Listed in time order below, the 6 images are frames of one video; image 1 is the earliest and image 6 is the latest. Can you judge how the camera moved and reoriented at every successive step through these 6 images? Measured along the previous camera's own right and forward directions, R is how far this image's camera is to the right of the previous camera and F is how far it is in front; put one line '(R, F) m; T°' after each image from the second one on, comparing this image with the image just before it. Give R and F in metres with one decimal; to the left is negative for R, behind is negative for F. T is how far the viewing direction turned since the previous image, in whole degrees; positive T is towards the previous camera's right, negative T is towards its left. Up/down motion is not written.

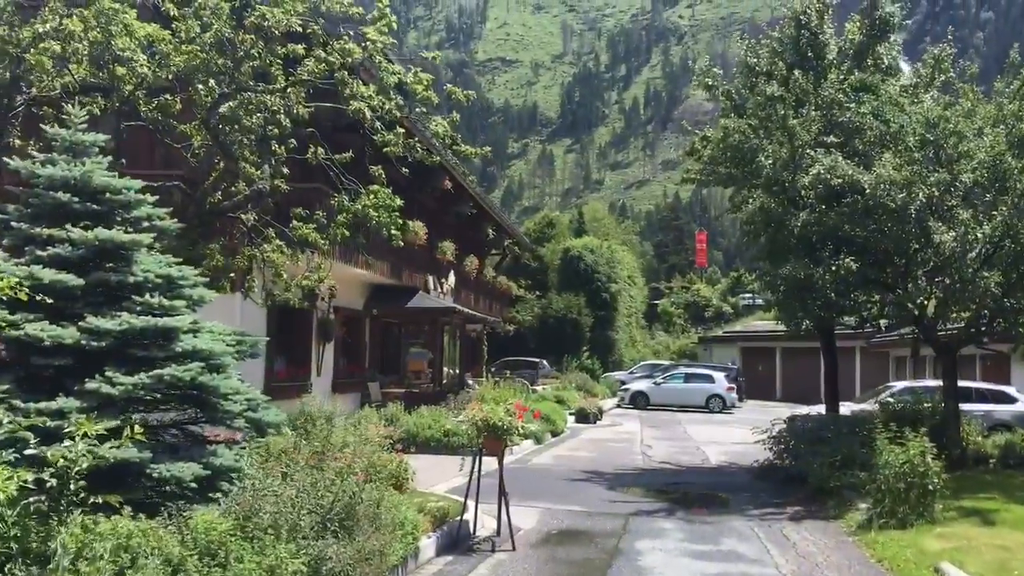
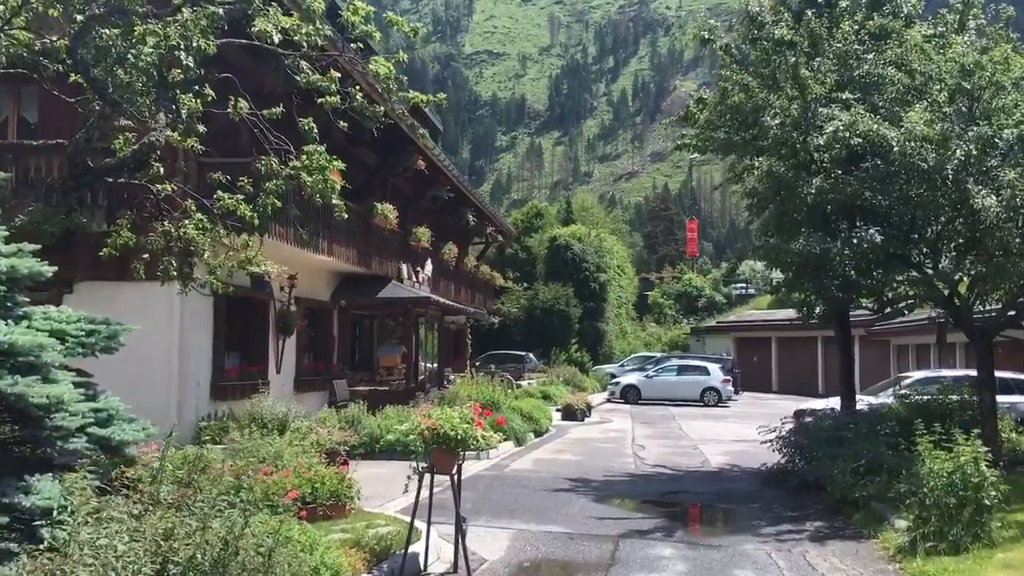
(+0.3, +1.9) m; +1°
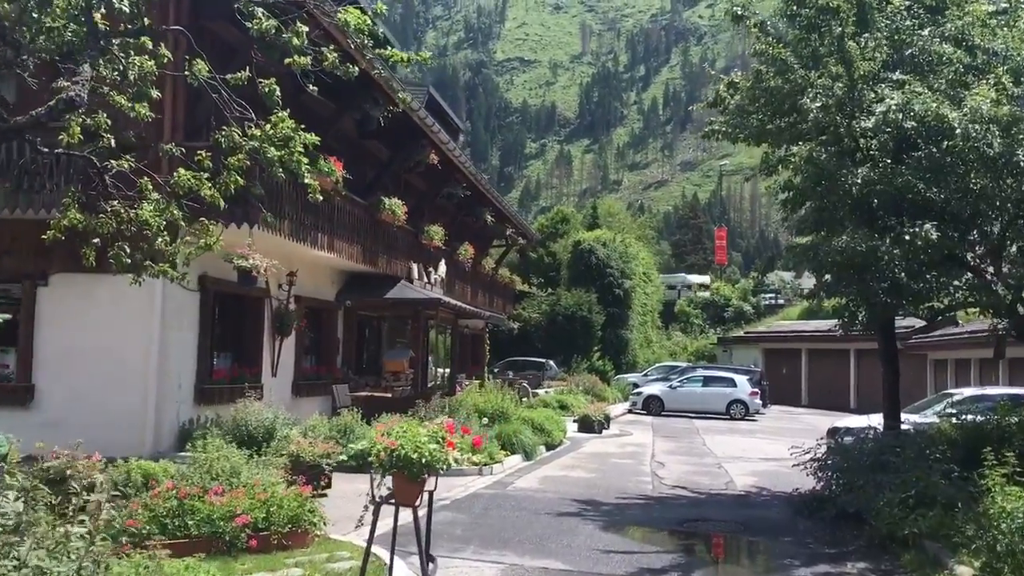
(+0.3, +1.4) m; -2°
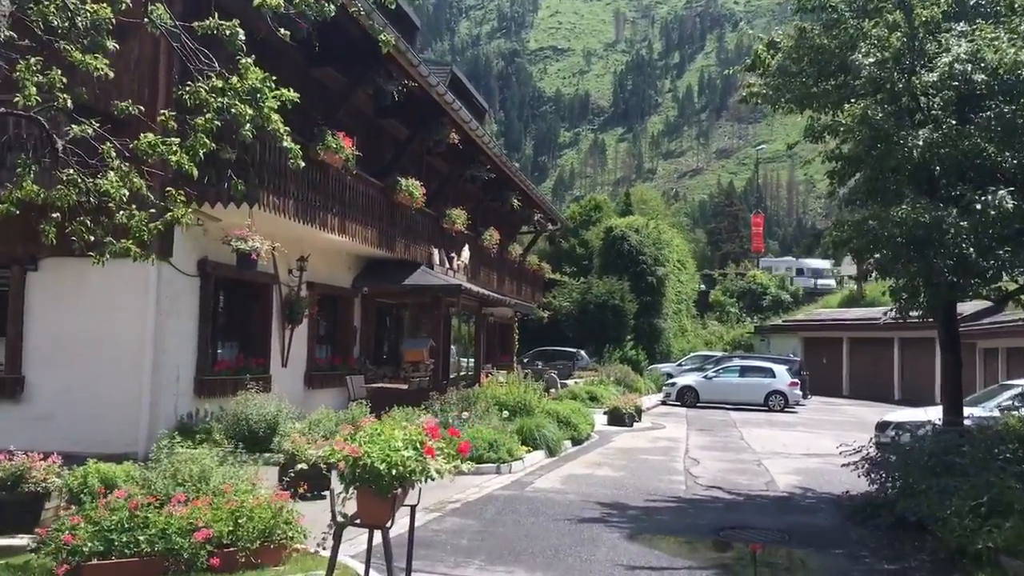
(+0.2, +1.2) m; -2°
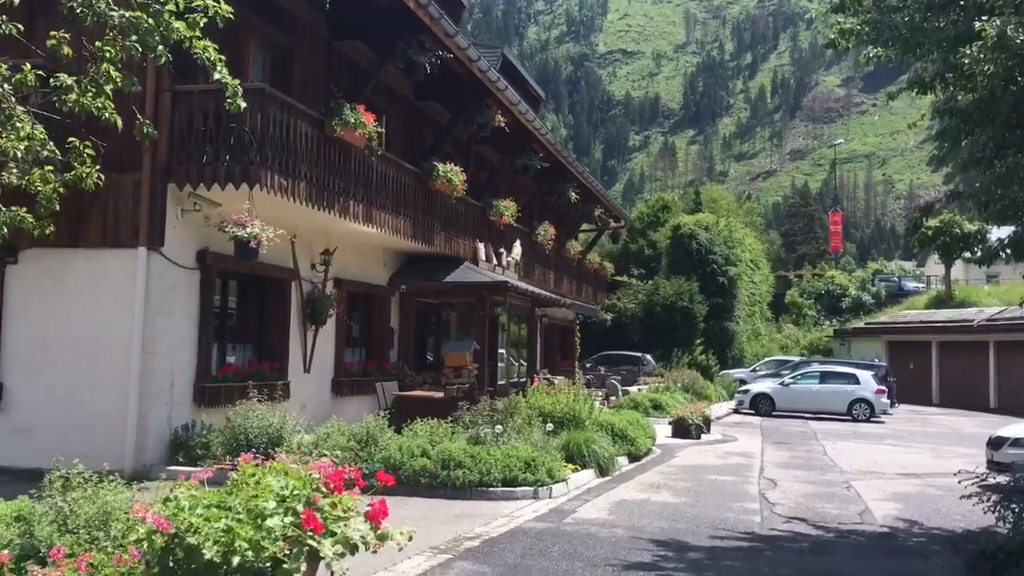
(+0.4, +2.1) m; -4°
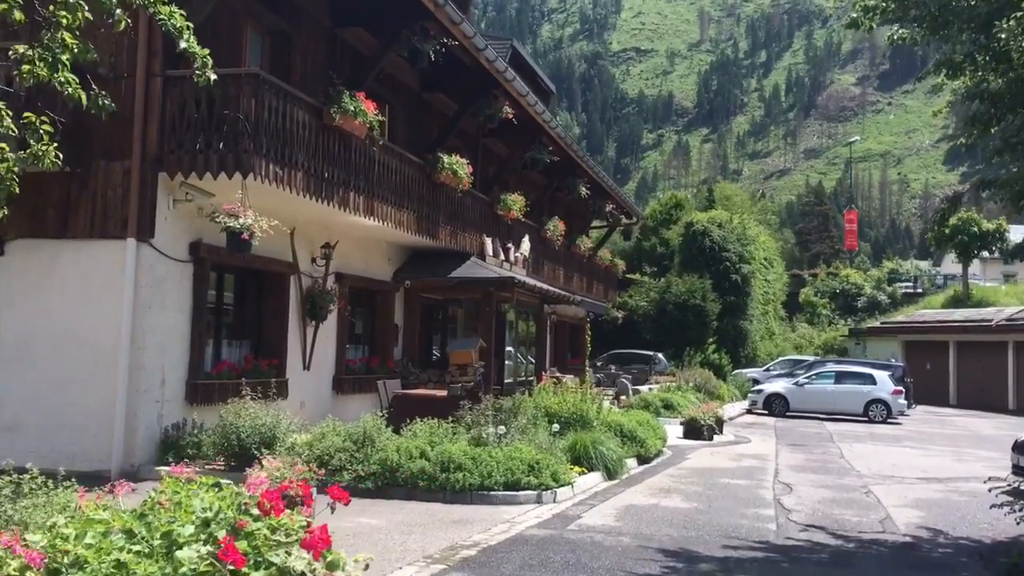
(+0.1, +0.5) m; -1°
